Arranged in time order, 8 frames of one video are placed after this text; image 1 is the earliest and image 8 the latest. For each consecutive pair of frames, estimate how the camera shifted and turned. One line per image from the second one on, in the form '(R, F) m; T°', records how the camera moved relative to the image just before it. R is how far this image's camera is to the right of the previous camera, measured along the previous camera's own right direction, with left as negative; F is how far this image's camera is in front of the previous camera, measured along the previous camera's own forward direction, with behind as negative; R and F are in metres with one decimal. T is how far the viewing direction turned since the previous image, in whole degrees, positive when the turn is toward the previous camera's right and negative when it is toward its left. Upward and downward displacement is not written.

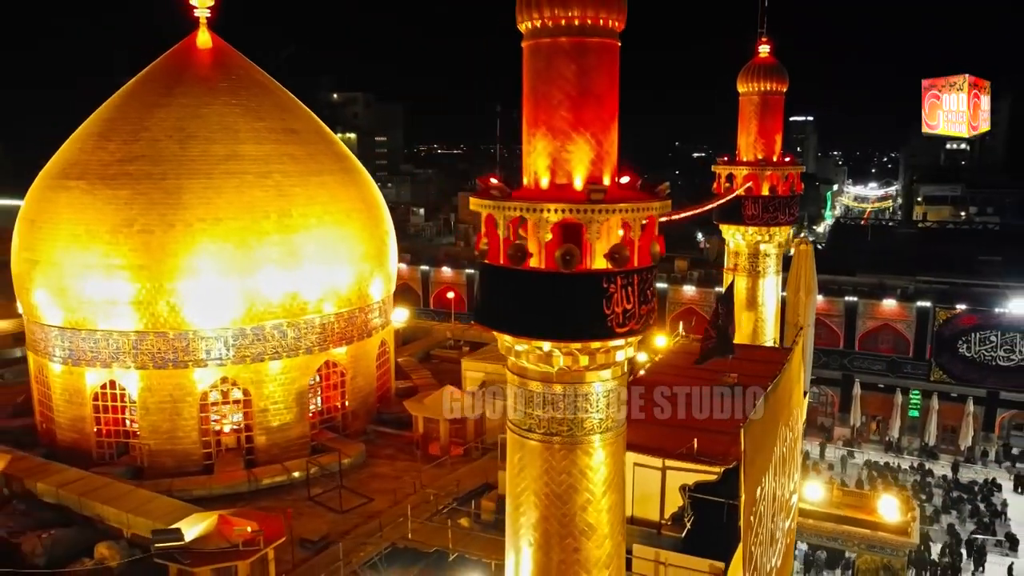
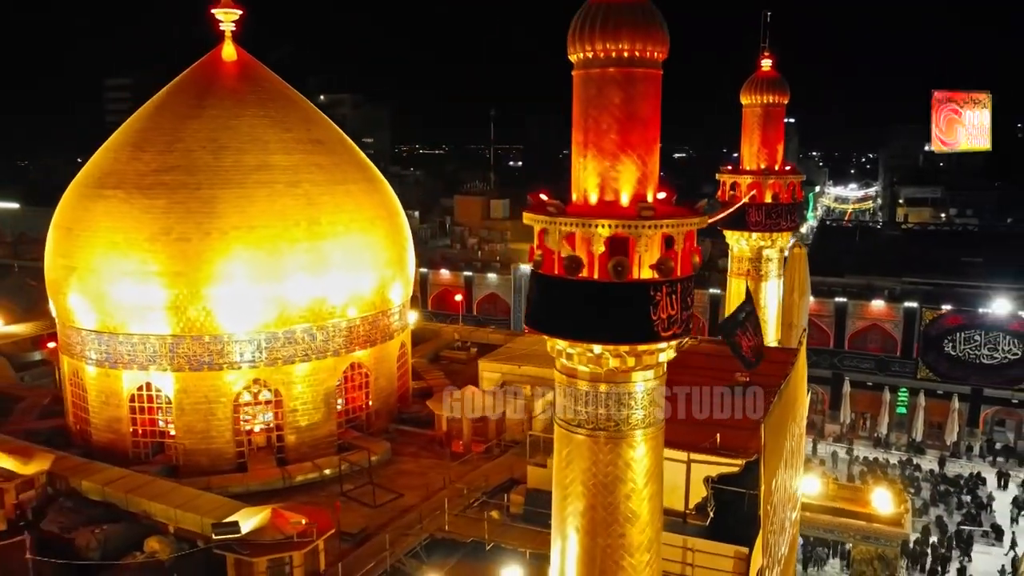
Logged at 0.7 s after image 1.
(-0.5, -0.5) m; +1°
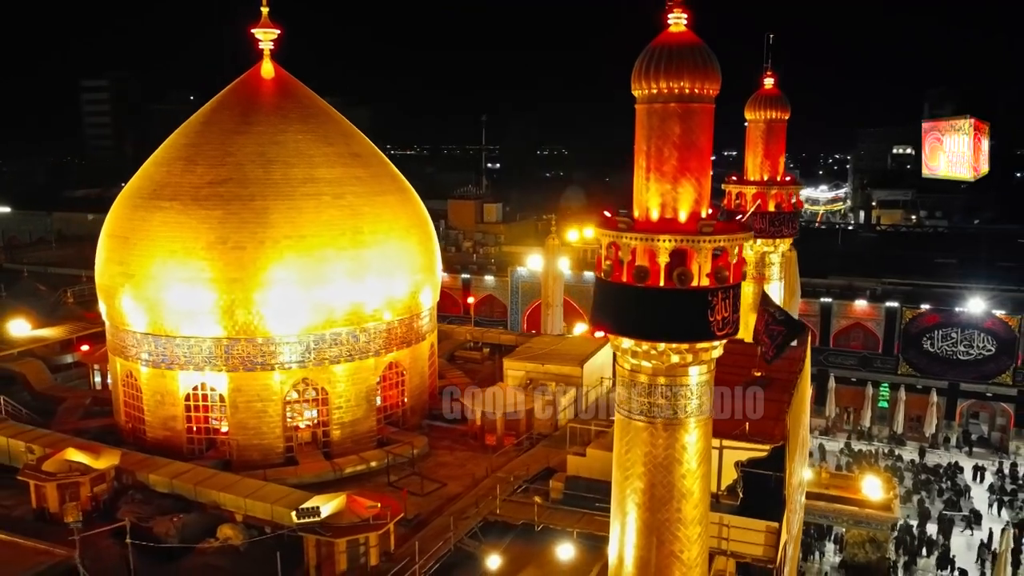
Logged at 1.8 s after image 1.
(-0.8, -0.8) m; +2°
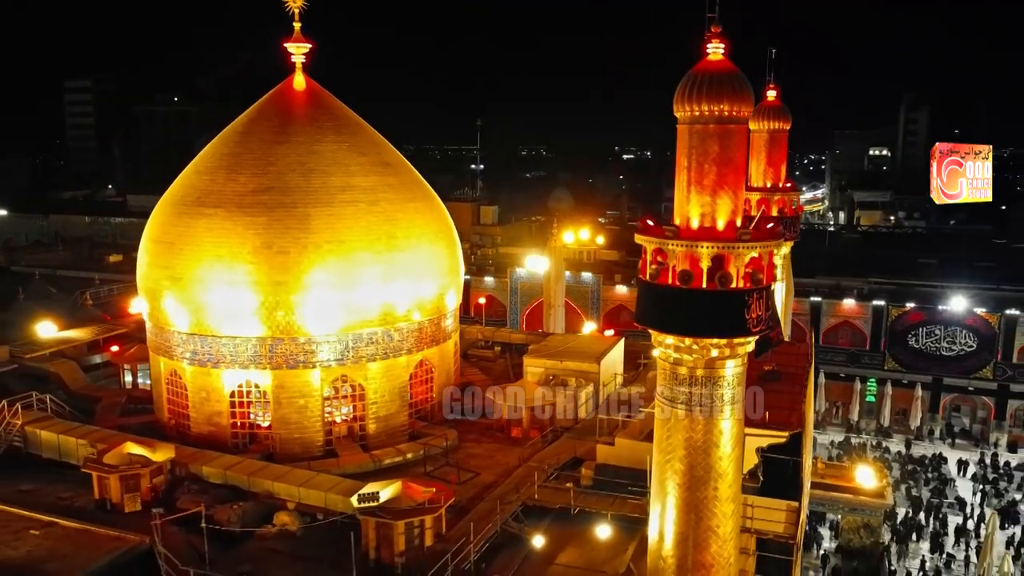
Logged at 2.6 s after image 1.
(-0.7, -0.7) m; +2°
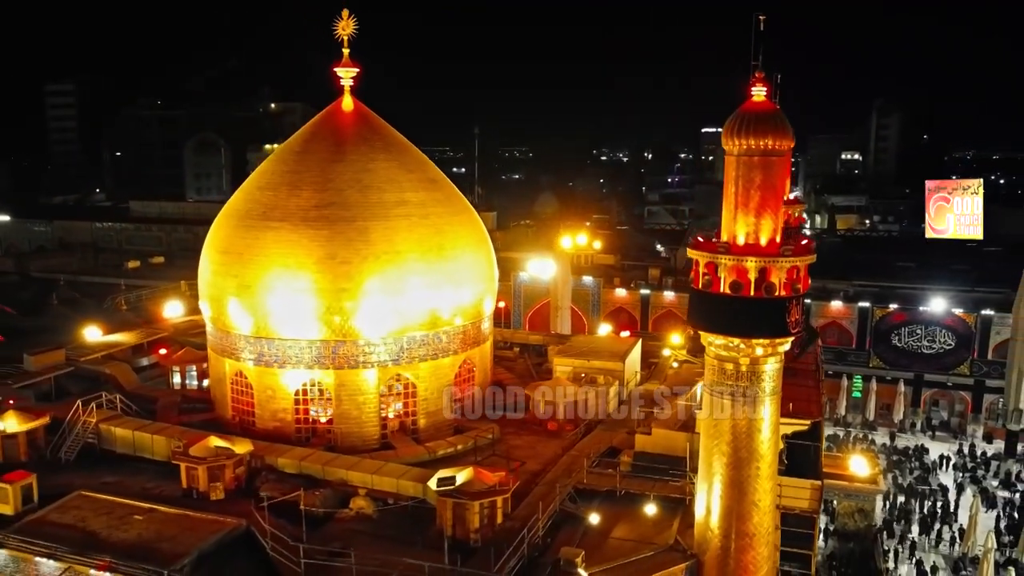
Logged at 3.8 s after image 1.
(-1.0, -1.1) m; +2°
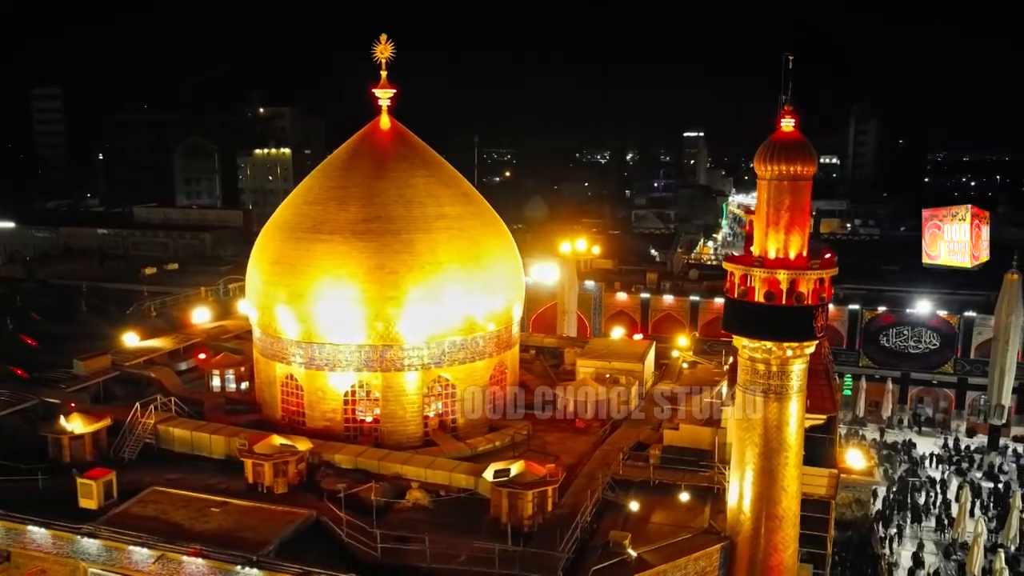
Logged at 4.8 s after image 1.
(-0.9, -1.0) m; +2°
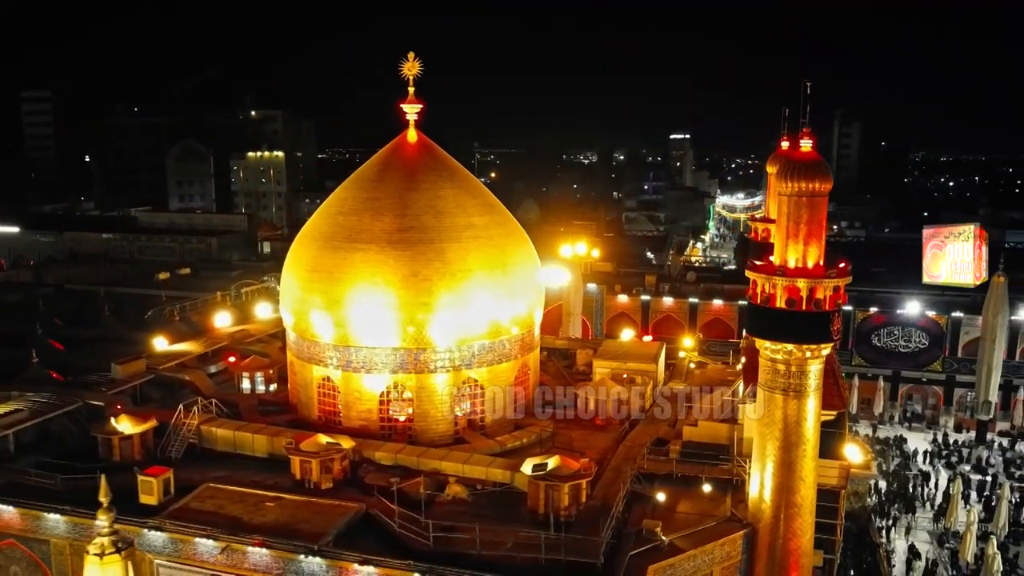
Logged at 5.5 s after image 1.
(-0.7, -0.8) m; +1°
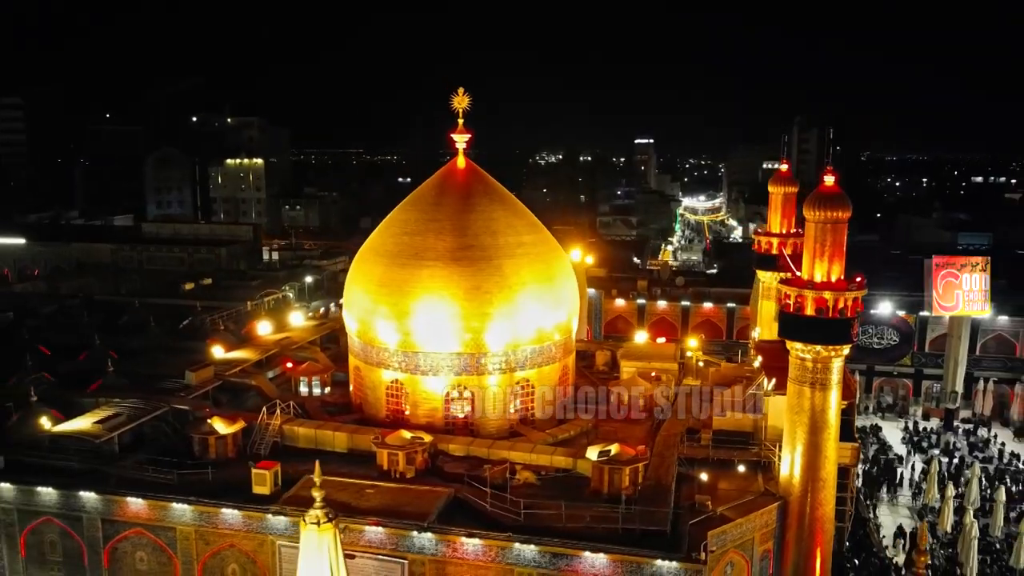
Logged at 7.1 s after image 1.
(-1.8, -1.9) m; +3°
